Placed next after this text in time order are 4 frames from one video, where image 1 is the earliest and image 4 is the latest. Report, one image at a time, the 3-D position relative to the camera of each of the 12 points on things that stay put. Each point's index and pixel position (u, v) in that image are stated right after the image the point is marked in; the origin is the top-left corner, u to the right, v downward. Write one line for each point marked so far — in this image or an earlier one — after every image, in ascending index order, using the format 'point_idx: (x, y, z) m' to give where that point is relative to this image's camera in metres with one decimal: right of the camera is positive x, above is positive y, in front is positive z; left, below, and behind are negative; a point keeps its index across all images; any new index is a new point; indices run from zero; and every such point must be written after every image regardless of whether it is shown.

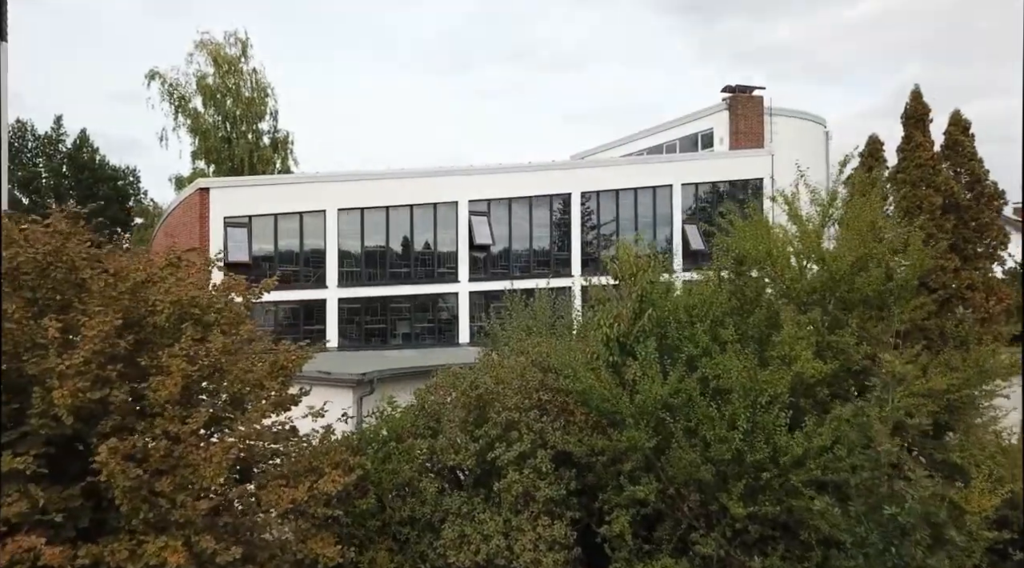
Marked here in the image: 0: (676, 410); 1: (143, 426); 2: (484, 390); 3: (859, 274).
0: (+2.0, -1.5, +15.1) m
1: (-3.8, -1.5, +12.5) m
2: (-0.3, -1.5, +17.3) m
3: (+4.6, +0.1, +16.2) m
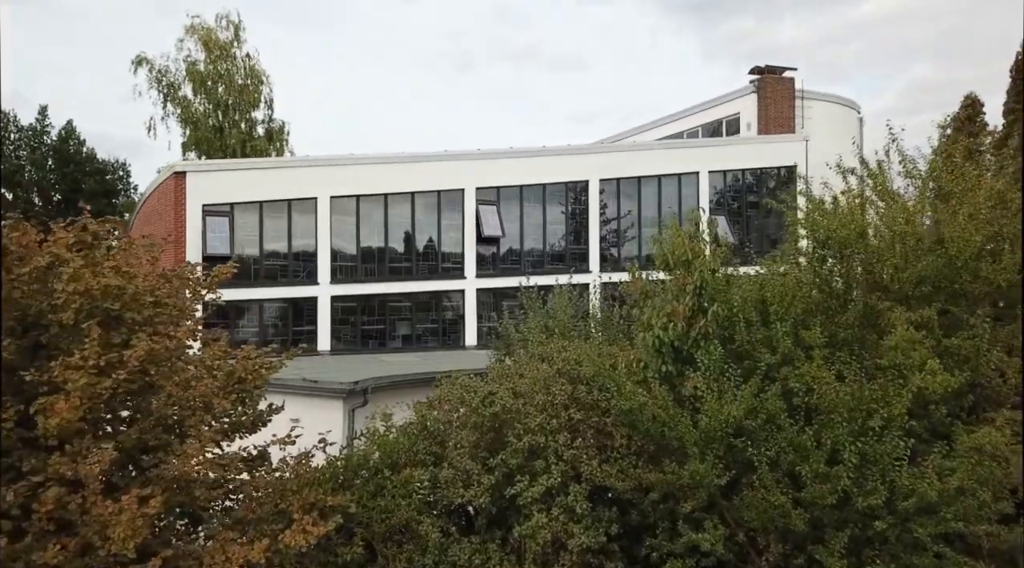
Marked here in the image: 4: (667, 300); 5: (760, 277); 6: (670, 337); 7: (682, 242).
0: (+2.2, -1.4, +11.7) m
1: (-3.5, -1.3, +9.1) m
2: (0.0, -1.4, +13.8) m
3: (+4.8, +0.2, +12.7) m
4: (+1.8, -0.2, +13.7) m
5: (+2.9, +0.1, +13.8) m
6: (+1.8, -0.6, +13.4) m
7: (+2.0, +0.5, +13.9) m
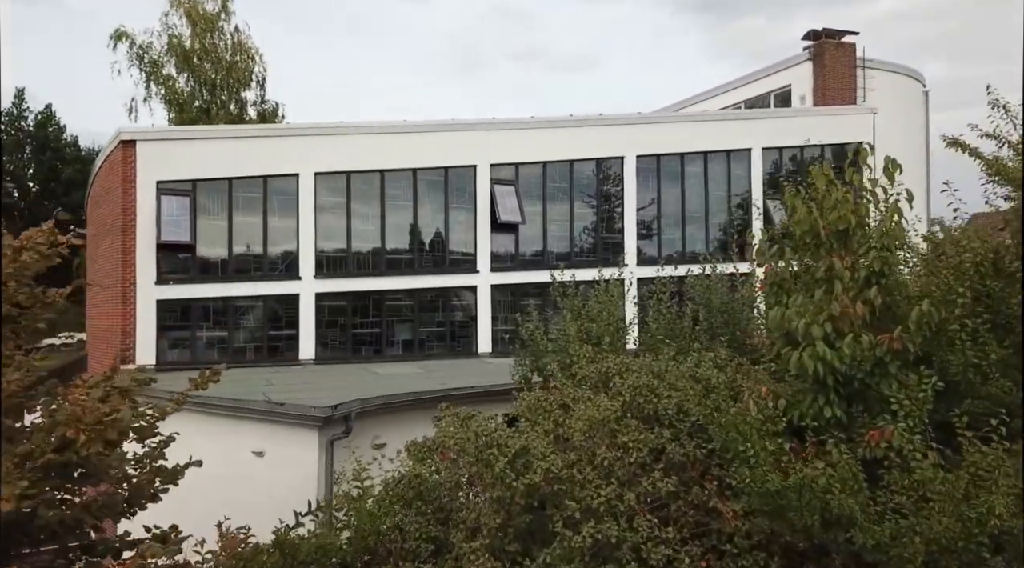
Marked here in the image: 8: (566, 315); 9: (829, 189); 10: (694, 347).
0: (+2.5, -1.3, +6.4) m
1: (-3.2, -1.2, +3.8) m
2: (+0.3, -1.3, +8.6) m
3: (+5.2, +0.3, +7.4) m
4: (+2.1, -0.1, +8.4) m
5: (+3.2, +0.2, +8.5) m
6: (+2.2, -0.5, +8.1) m
7: (+2.3, +0.6, +8.6) m
8: (+0.7, -0.4, +15.0) m
9: (+2.3, +0.6, +8.6) m
10: (+1.8, -0.6, +12.7) m
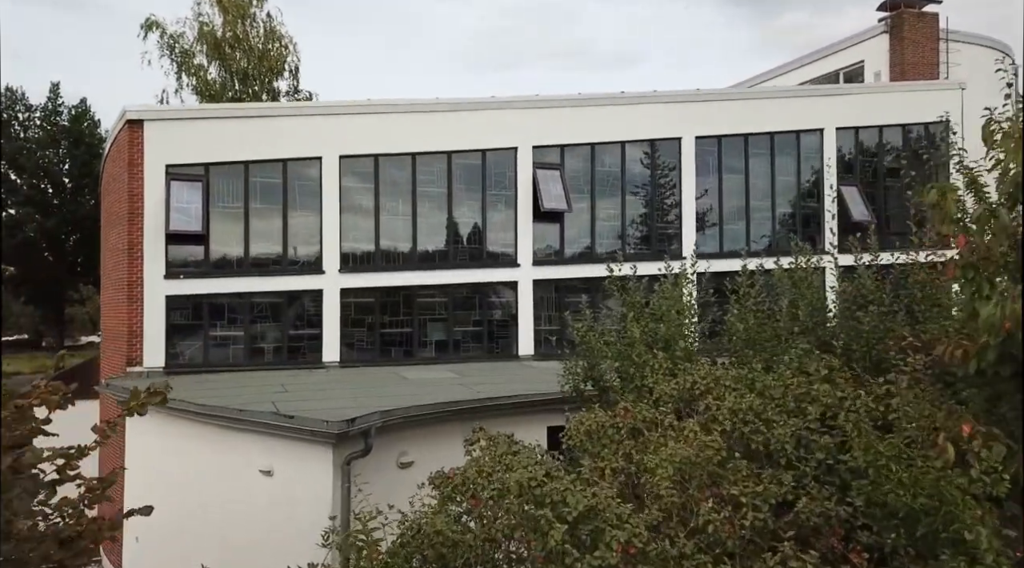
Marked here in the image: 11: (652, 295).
0: (+2.8, -1.3, +3.7) m
1: (-3.1, -1.1, +1.3) m
2: (+0.6, -1.2, +6.0) m
3: (+5.4, +0.4, +4.7) m
4: (+2.4, 0.0, +5.8) m
5: (+3.5, +0.3, +5.8) m
6: (+2.4, -0.4, +5.5) m
7: (+2.6, +0.7, +6.0) m
8: (+1.2, -0.3, +12.3) m
9: (+2.6, +0.7, +6.0) m
10: (+2.3, -0.5, +10.0) m
11: (+1.5, -0.1, +12.8) m
